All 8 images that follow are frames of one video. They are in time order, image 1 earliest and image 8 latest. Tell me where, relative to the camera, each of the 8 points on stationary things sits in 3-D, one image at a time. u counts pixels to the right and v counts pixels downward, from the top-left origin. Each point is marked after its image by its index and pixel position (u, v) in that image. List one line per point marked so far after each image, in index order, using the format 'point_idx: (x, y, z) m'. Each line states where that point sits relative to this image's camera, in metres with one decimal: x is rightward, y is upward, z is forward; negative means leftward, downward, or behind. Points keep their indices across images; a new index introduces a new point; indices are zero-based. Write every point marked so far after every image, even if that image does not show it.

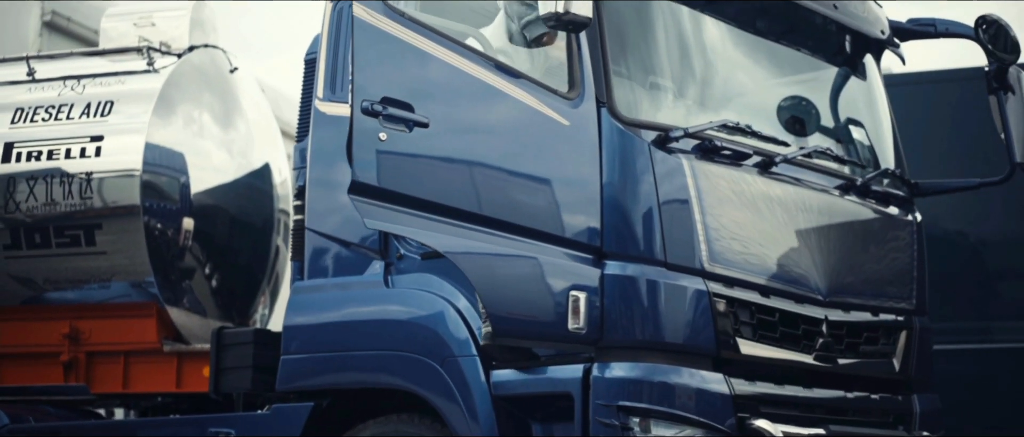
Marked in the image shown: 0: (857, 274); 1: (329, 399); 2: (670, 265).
0: (+1.4, -0.2, +4.8) m
1: (-0.7, -0.7, +4.6) m
2: (+0.6, -0.2, +4.2) m
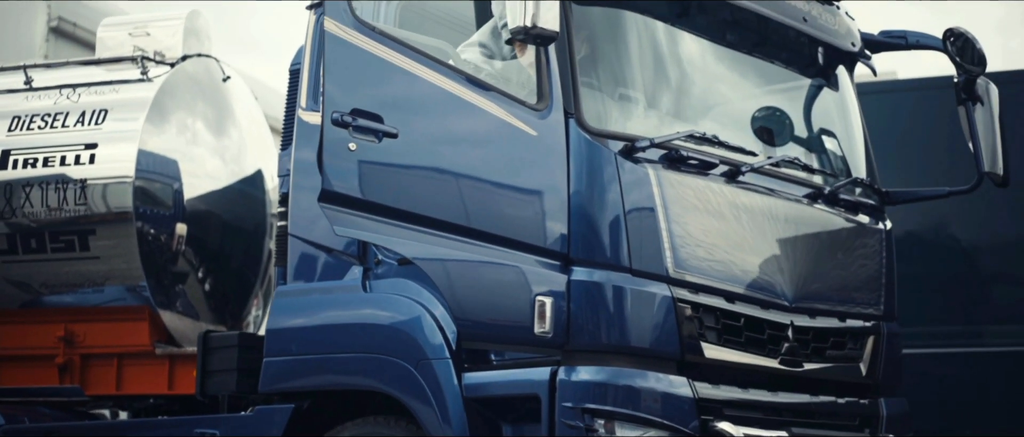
0: (+1.3, -0.3, +5.0) m
1: (-0.8, -0.8, +4.8) m
2: (+0.4, -0.2, +4.3) m
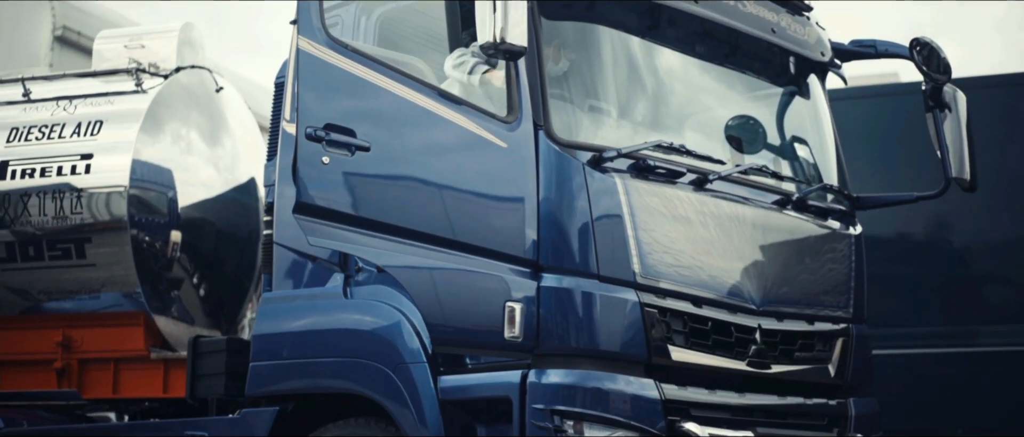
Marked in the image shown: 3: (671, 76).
0: (+1.2, -0.3, +5.1) m
1: (-0.9, -0.8, +4.9) m
2: (+0.3, -0.2, +4.5) m
3: (+0.7, +0.6, +5.1) m
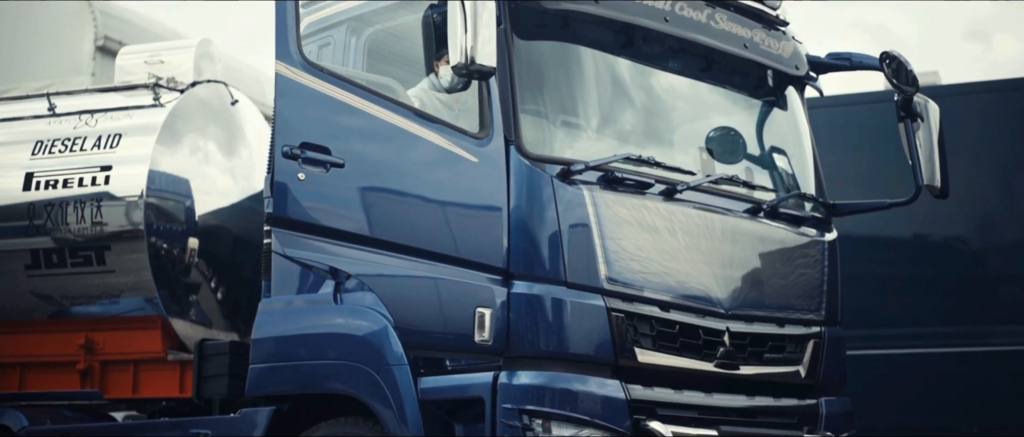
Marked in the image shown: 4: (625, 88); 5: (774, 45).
0: (+1.1, -0.3, +5.3) m
1: (-1.0, -0.8, +5.2) m
2: (+0.2, -0.3, +4.7) m
3: (+0.6, +0.6, +5.4) m
4: (+0.5, +0.6, +5.3) m
5: (+1.3, +0.9, +5.9) m
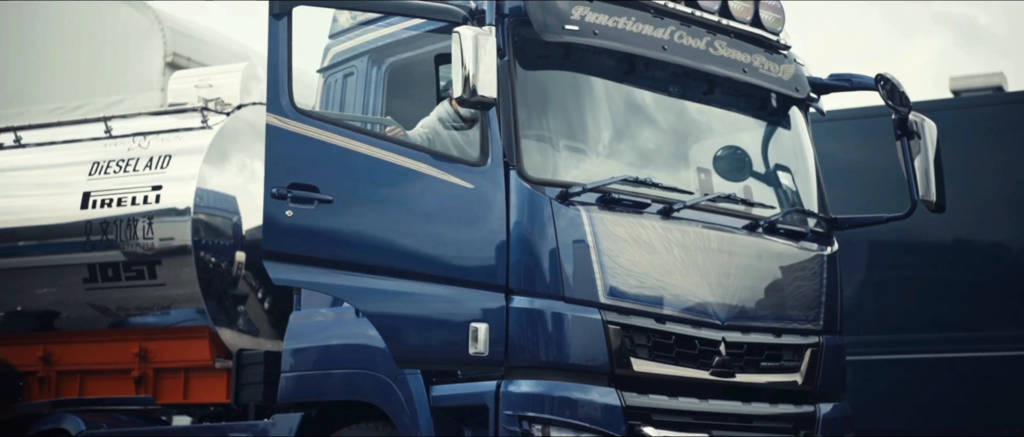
0: (+1.2, -0.4, +5.6) m
1: (-1.0, -0.9, +5.7) m
2: (+0.3, -0.4, +5.1) m
3: (+0.7, +0.5, +5.7) m
4: (+0.6, +0.5, +5.6) m
5: (+1.4, +0.8, +6.2) m
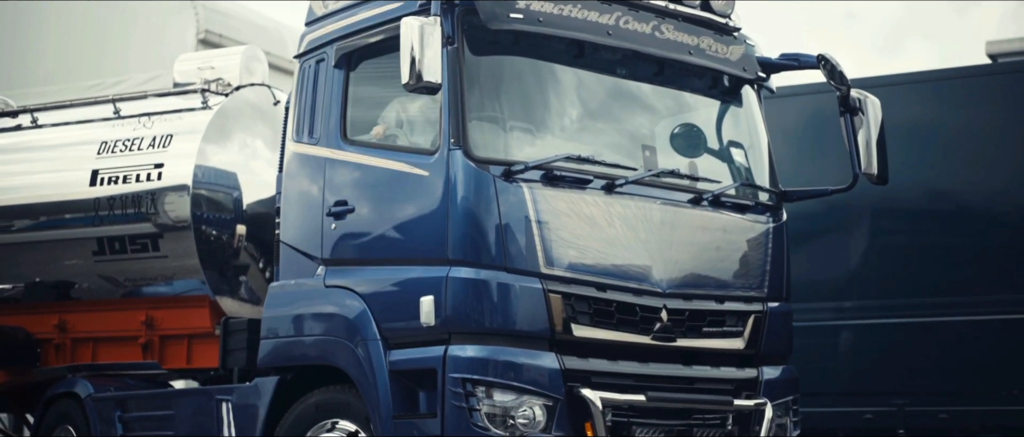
0: (+1.0, -0.3, +6.0) m
1: (-1.2, -0.8, +6.1) m
2: (0.0, -0.2, +5.5) m
3: (+0.4, +0.6, +6.0) m
4: (+0.3, +0.6, +6.0) m
5: (+1.2, +1.0, +6.5) m
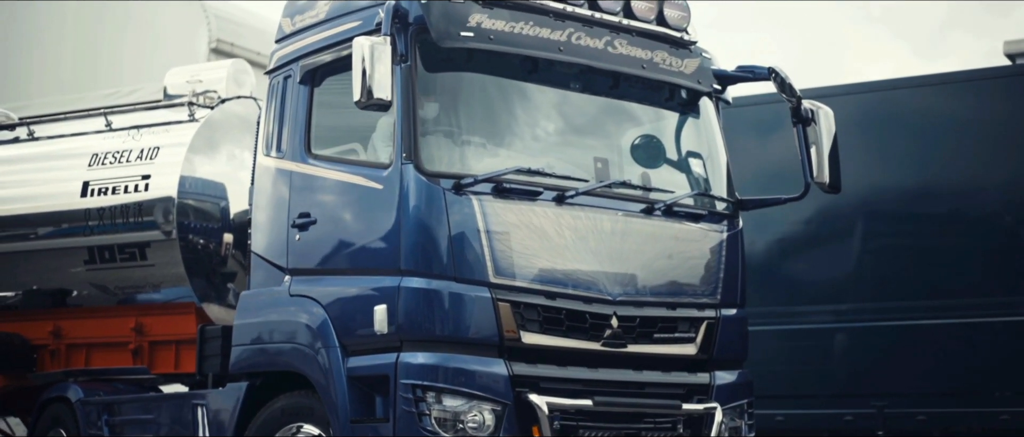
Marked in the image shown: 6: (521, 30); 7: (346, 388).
0: (+0.7, -0.3, +6.2) m
1: (-1.4, -0.9, +6.3) m
2: (-0.2, -0.3, +5.7) m
3: (+0.2, +0.6, +6.2) m
4: (+0.1, +0.6, +6.2) m
5: (+1.0, +0.9, +6.7) m
6: (+0.1, +1.0, +6.1) m
7: (-0.8, -0.8, +5.8) m
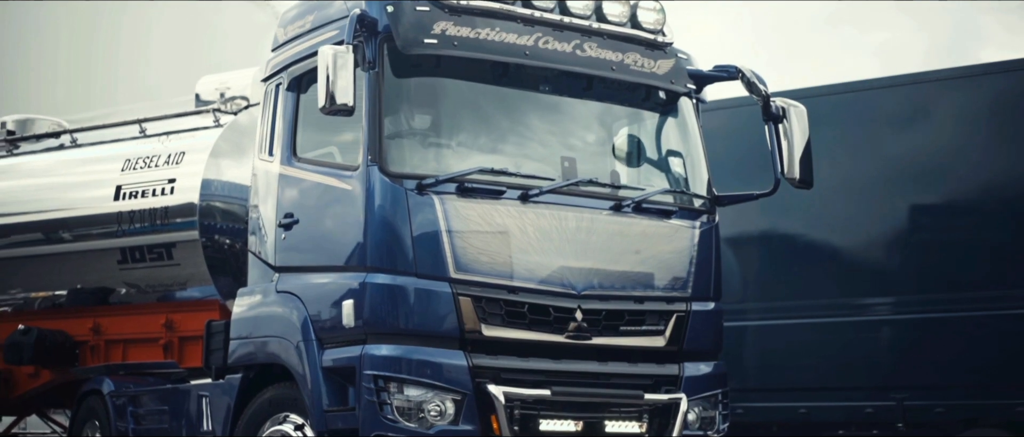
0: (+0.6, -0.3, +6.3) m
1: (-1.5, -0.9, +6.7) m
2: (-0.4, -0.3, +5.9) m
3: (0.0, +0.6, +6.5) m
4: (-0.1, +0.6, +6.4) m
5: (+0.8, +0.9, +6.8) m
6: (-0.1, +1.0, +6.4) m
7: (-1.0, -0.8, +6.1) m
